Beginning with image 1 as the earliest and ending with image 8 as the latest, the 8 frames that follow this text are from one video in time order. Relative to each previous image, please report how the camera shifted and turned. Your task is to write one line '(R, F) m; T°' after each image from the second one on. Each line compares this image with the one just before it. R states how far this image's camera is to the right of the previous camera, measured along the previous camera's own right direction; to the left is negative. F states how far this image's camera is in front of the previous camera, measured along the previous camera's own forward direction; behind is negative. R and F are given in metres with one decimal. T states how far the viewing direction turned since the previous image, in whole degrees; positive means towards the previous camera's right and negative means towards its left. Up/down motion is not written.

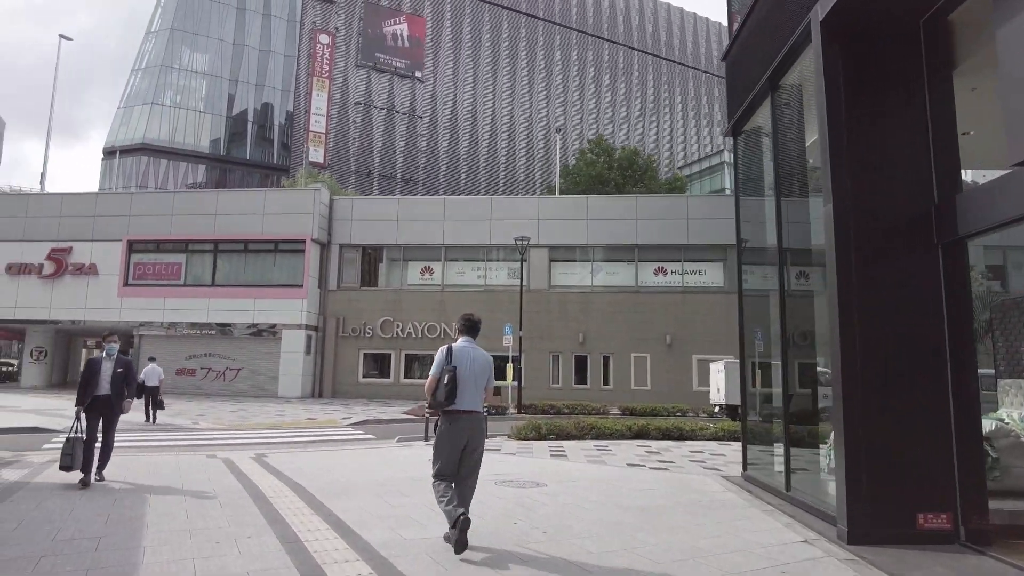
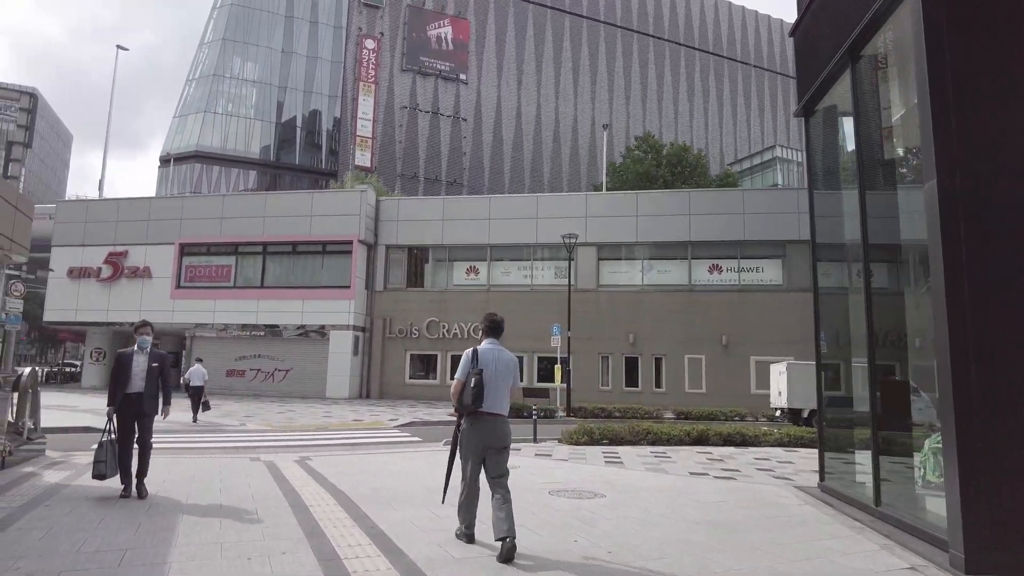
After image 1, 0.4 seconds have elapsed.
(-0.1, +0.5) m; -4°
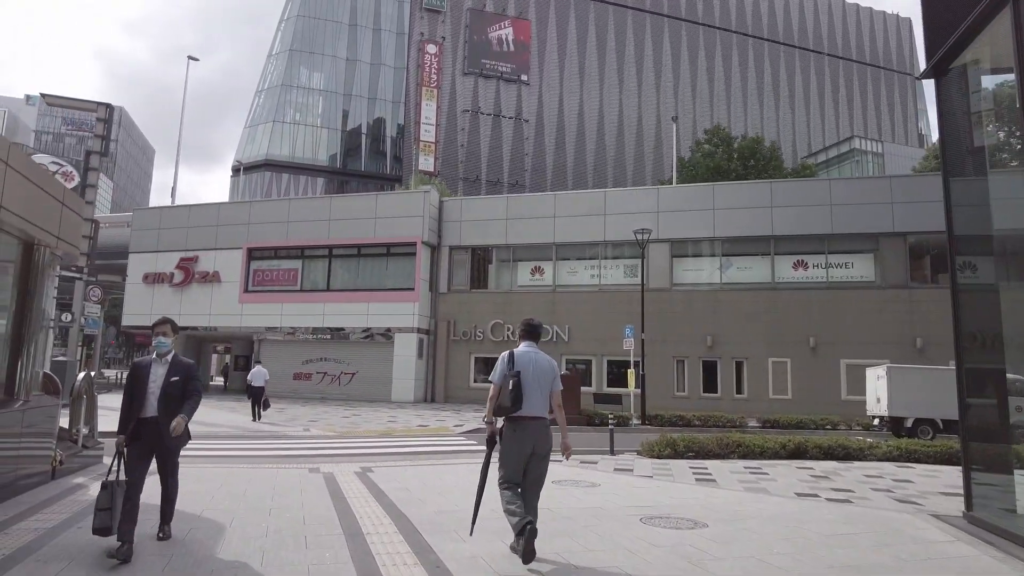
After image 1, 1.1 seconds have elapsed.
(-0.2, +0.9) m; -5°
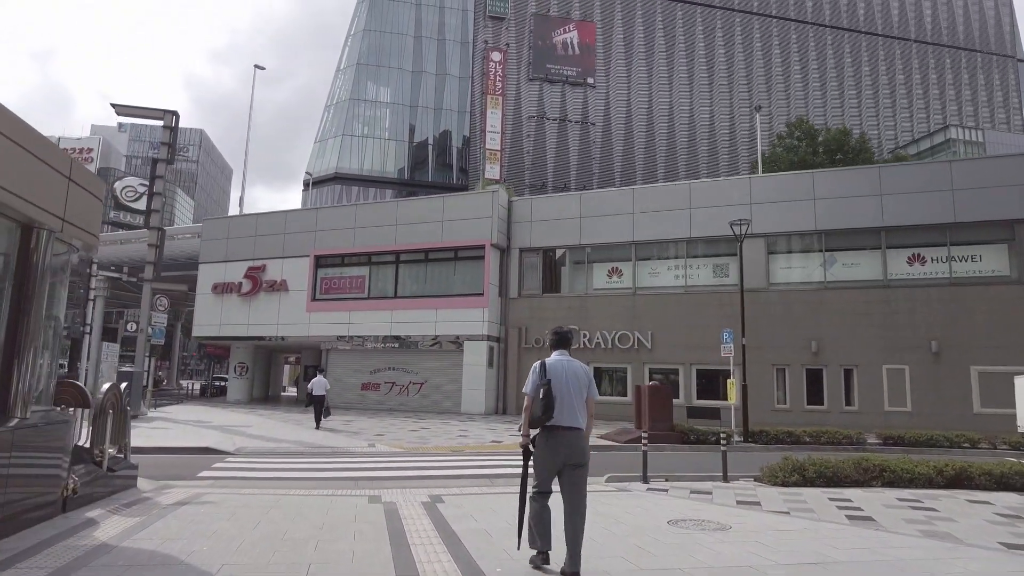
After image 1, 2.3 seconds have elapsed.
(-0.3, +1.6) m; -6°
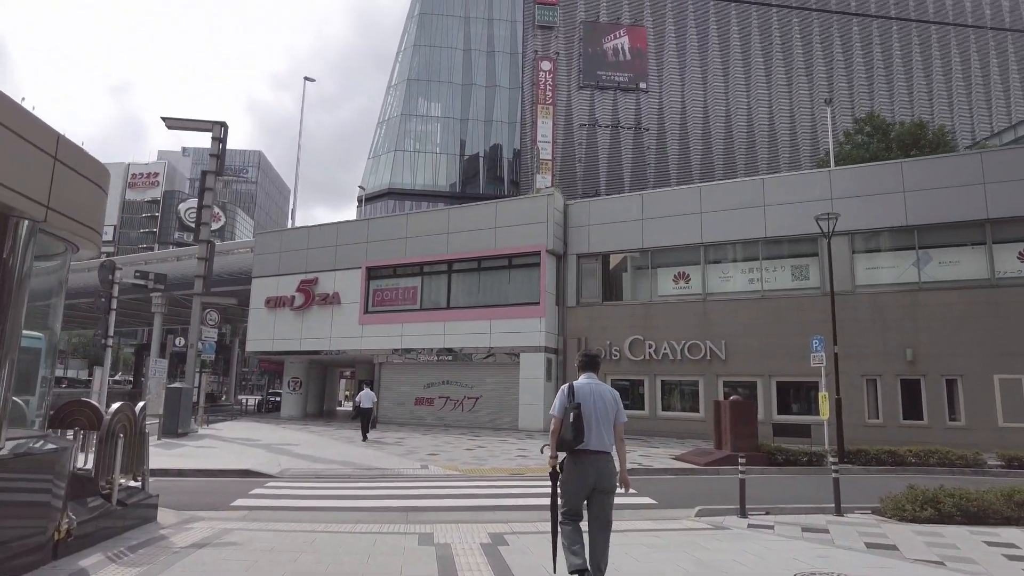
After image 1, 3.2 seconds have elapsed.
(-0.2, +1.3) m; -5°
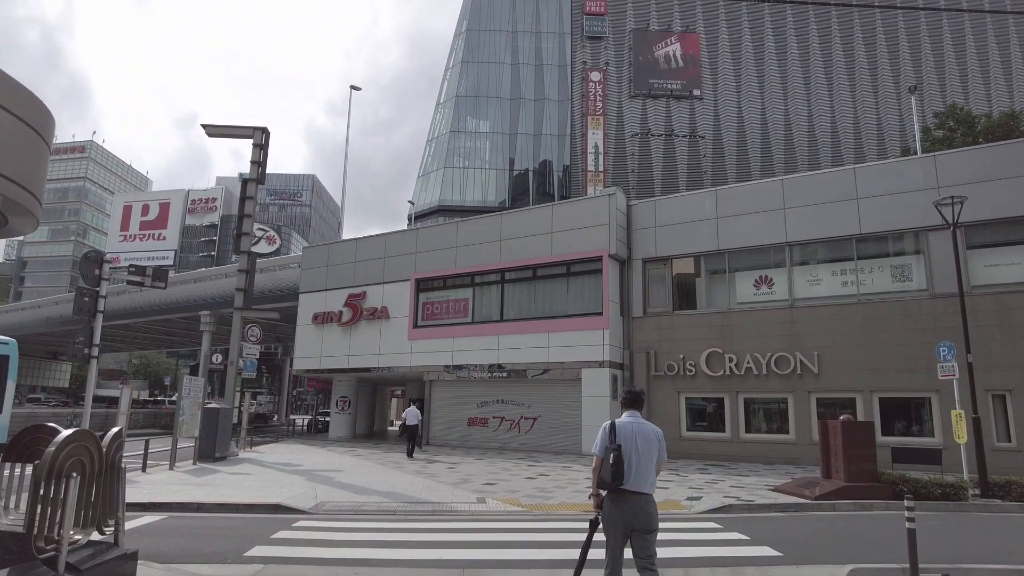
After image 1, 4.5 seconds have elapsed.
(-0.3, +1.8) m; -4°
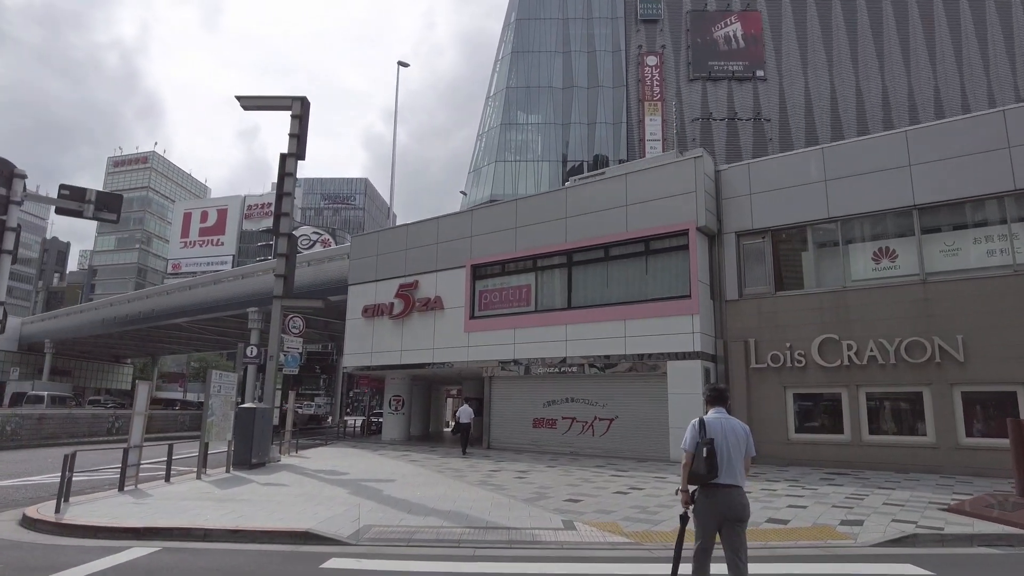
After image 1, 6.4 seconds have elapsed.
(-0.5, +2.6) m; -4°
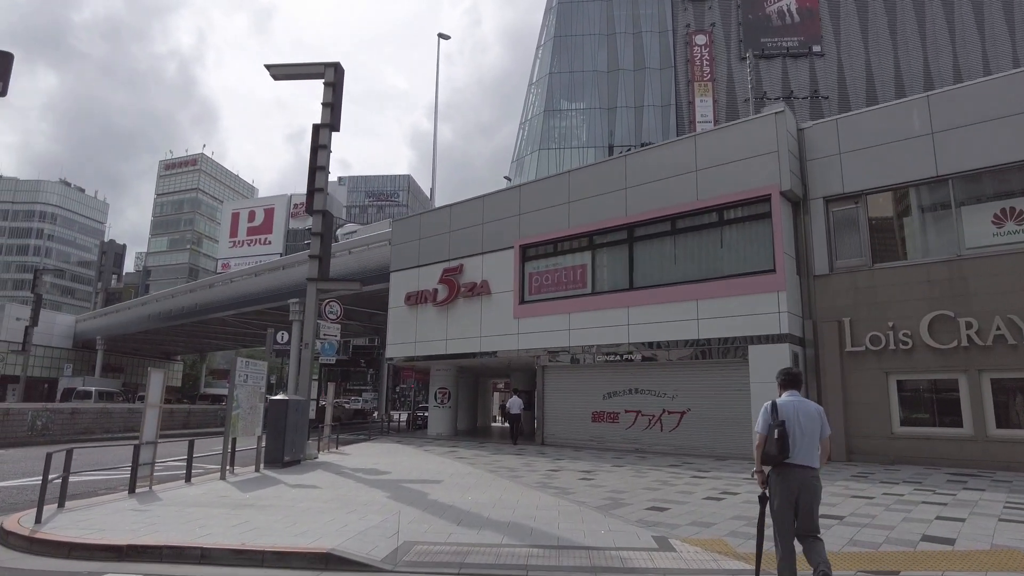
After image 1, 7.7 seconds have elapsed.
(-0.3, +1.8) m; -4°
